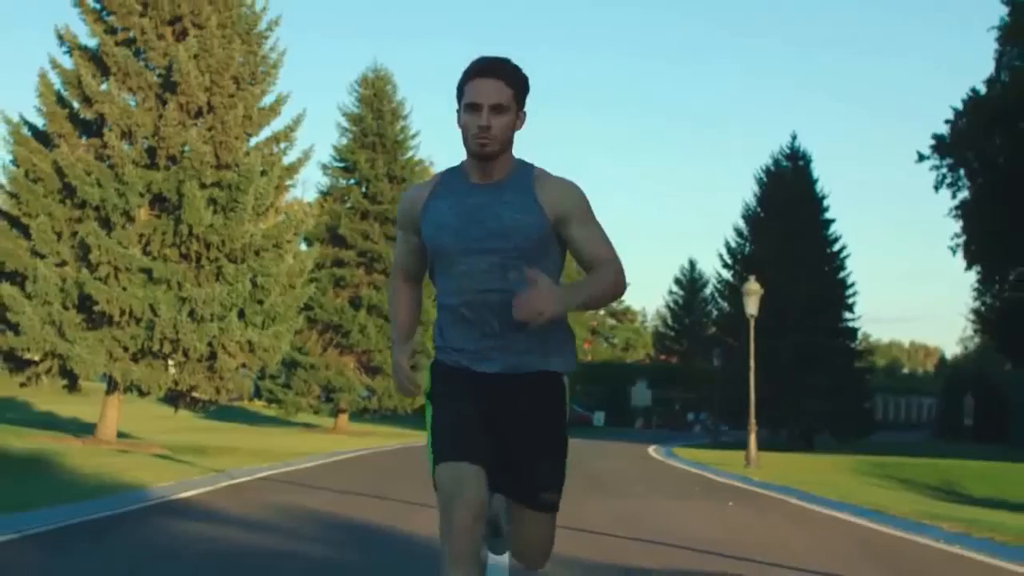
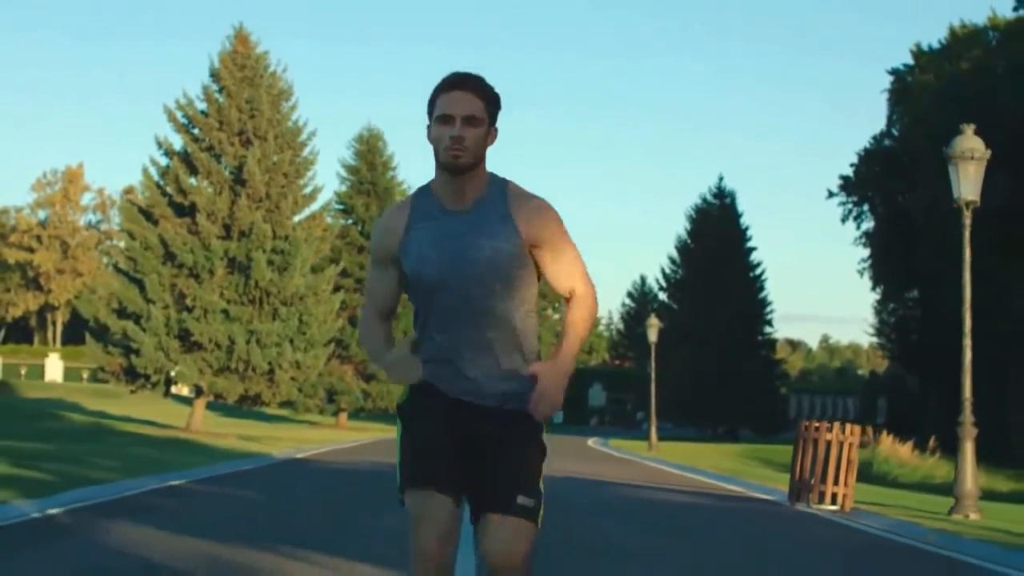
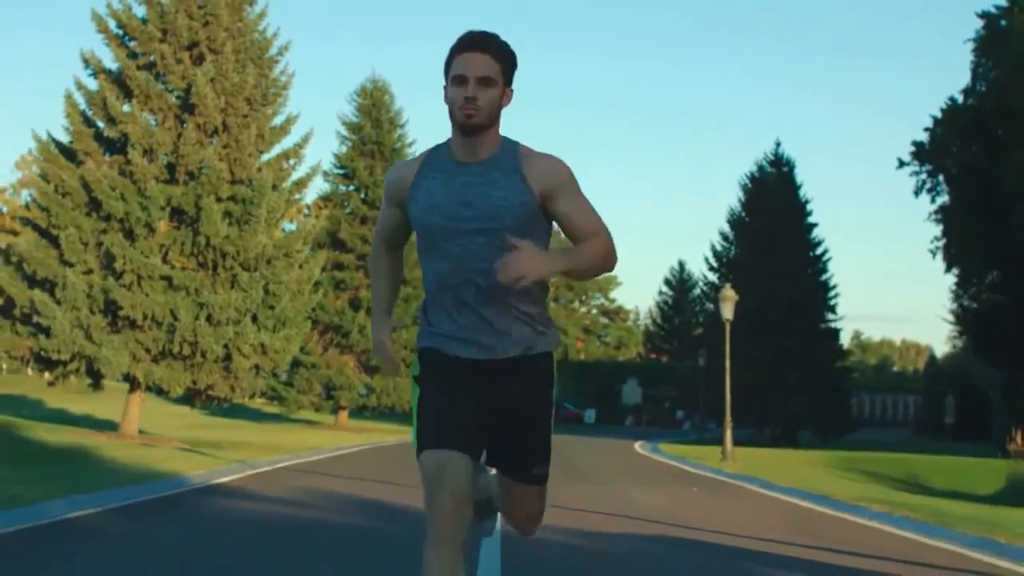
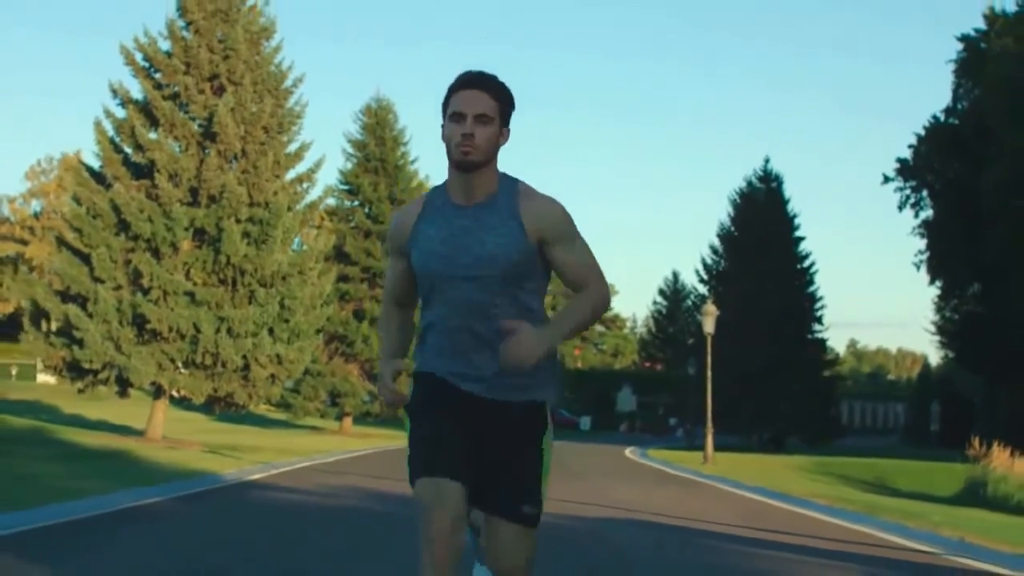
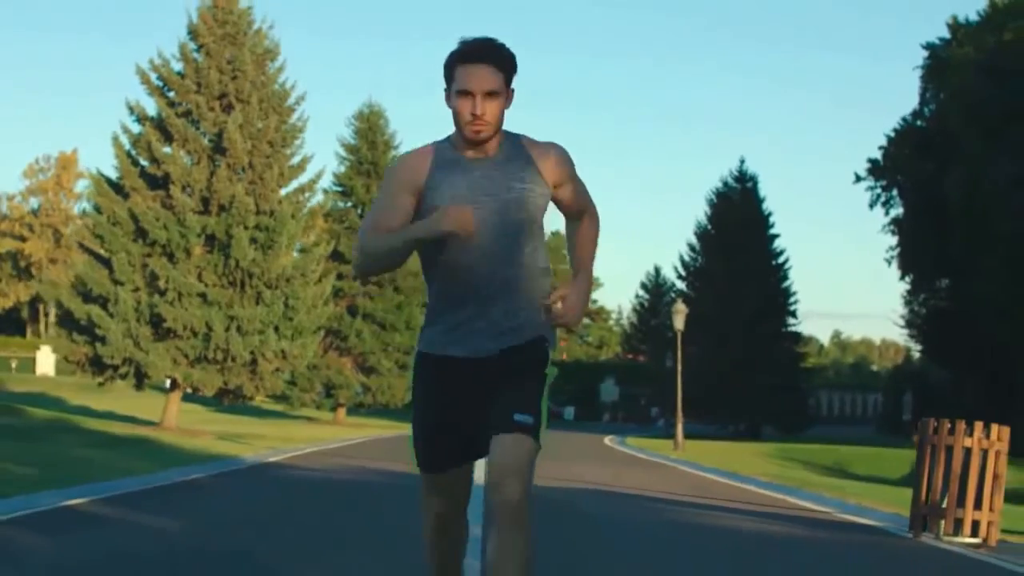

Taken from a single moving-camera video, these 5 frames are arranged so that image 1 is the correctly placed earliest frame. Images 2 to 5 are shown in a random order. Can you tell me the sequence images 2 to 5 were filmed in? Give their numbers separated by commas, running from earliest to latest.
3, 4, 5, 2
